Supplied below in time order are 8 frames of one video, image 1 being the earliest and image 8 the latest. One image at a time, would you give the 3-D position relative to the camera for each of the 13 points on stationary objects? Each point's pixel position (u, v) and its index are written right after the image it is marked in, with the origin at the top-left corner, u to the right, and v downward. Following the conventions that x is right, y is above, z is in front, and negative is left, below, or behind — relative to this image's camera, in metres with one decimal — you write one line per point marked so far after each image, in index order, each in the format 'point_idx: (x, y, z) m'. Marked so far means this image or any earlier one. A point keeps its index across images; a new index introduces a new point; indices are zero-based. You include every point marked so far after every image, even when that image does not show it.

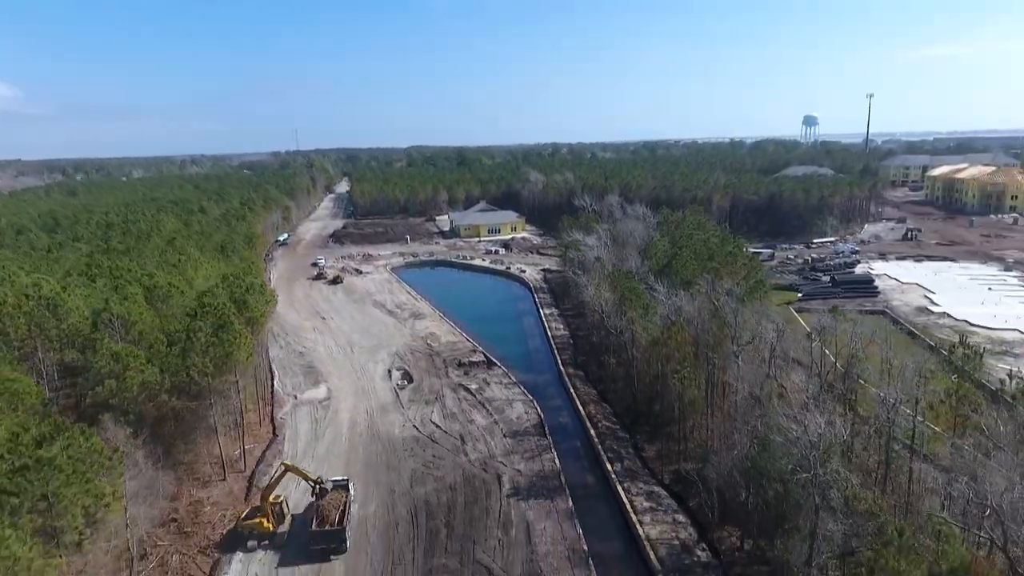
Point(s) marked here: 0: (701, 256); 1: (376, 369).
0: (+4.5, +0.8, +14.6) m
1: (-3.4, -2.0, +15.4) m
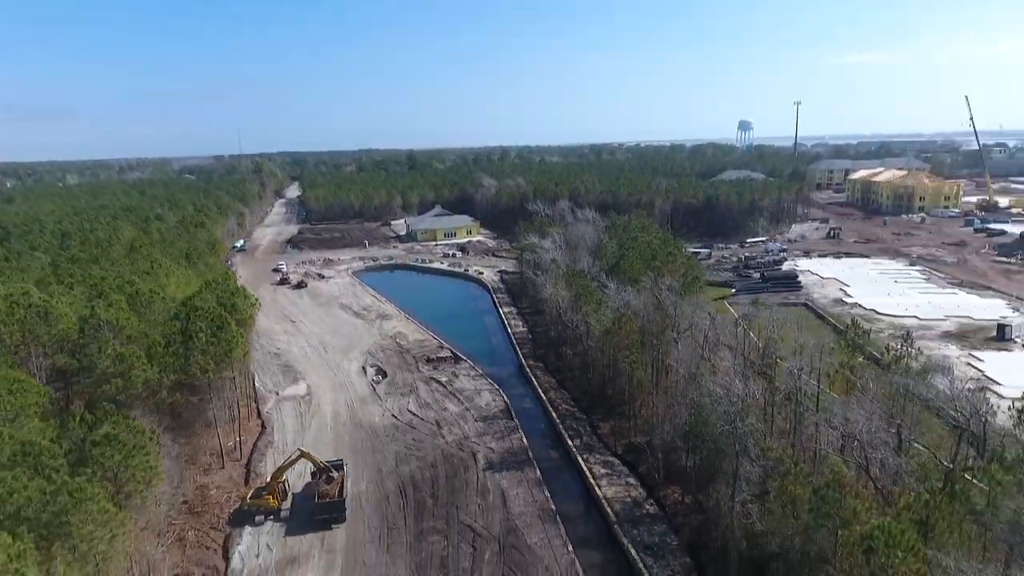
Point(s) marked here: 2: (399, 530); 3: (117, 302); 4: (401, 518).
0: (+3.5, +0.9, +16.4) m
1: (-4.3, -2.1, +16.5) m
2: (-1.7, -3.7, +9.6) m
3: (-9.3, -0.4, +14.5) m
4: (-1.8, -3.7, +9.9) m
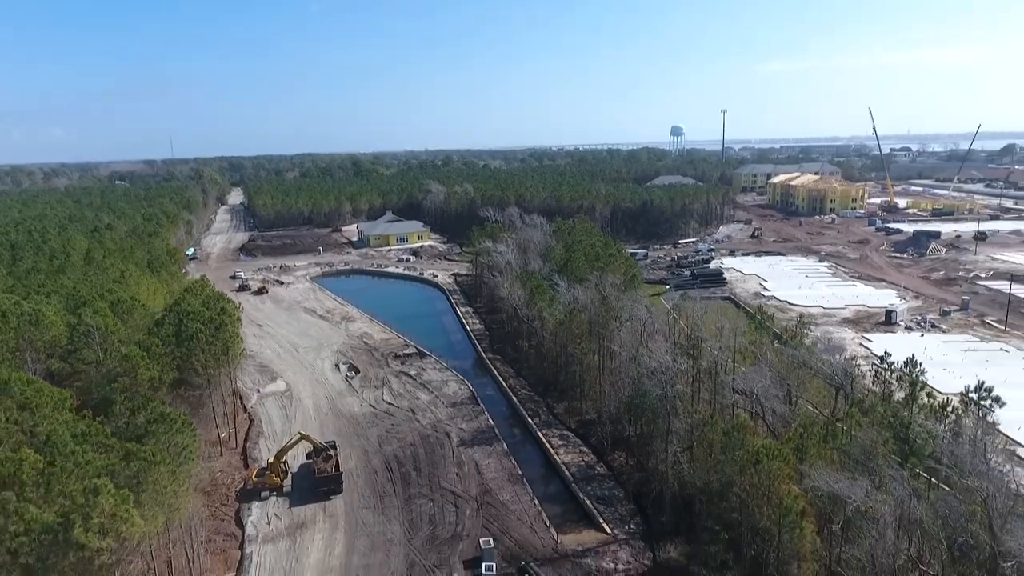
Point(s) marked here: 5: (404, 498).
0: (+2.3, +1.0, +18.4) m
1: (-5.4, -2.2, +17.8) m
2: (-2.2, -3.8, +11.2) m
3: (-10.3, -0.6, +15.4) m
4: (-2.3, -3.7, +11.5) m
5: (-1.9, -3.8, +11.1) m
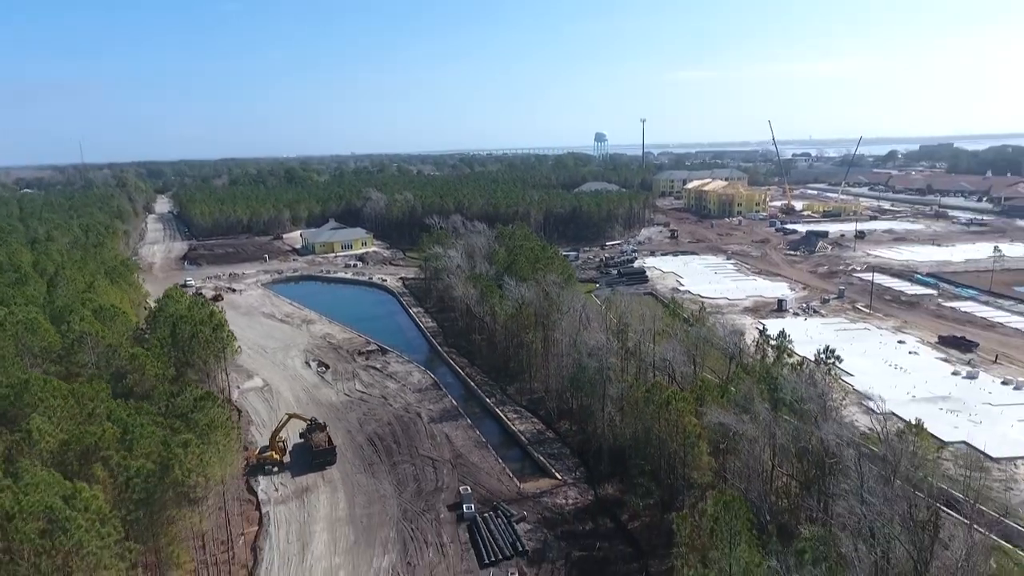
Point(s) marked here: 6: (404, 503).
0: (+0.7, +1.0, +21.1) m
1: (-6.9, -2.3, +19.5) m
2: (-2.9, -3.8, +13.3) m
3: (-11.5, -0.9, +16.6) m
4: (-3.0, -3.7, +13.6) m
5: (-2.6, -3.8, +13.3) m
6: (-2.1, -4.1, +11.9) m
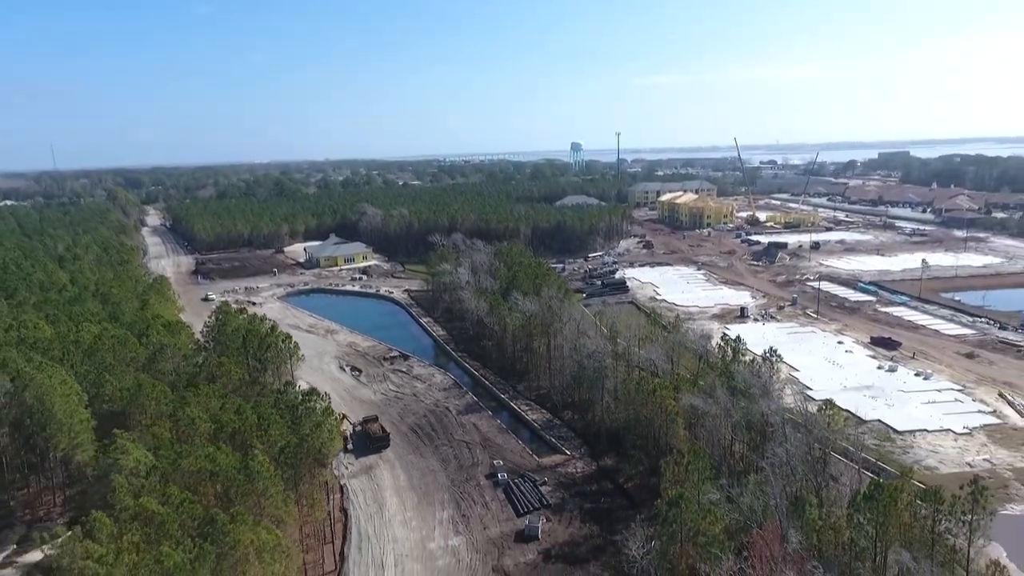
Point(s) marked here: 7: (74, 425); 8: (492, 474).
0: (+0.8, +0.5, +24.5) m
1: (-6.6, -2.9, +22.7) m
2: (-2.4, -4.3, +16.6) m
3: (-11.1, -1.5, +19.6) m
4: (-2.5, -4.2, +16.9) m
5: (-2.2, -4.3, +16.7) m
6: (-1.5, -4.6, +15.2) m
7: (-9.7, -3.0, +13.6) m
8: (-0.5, -4.6, +15.2) m
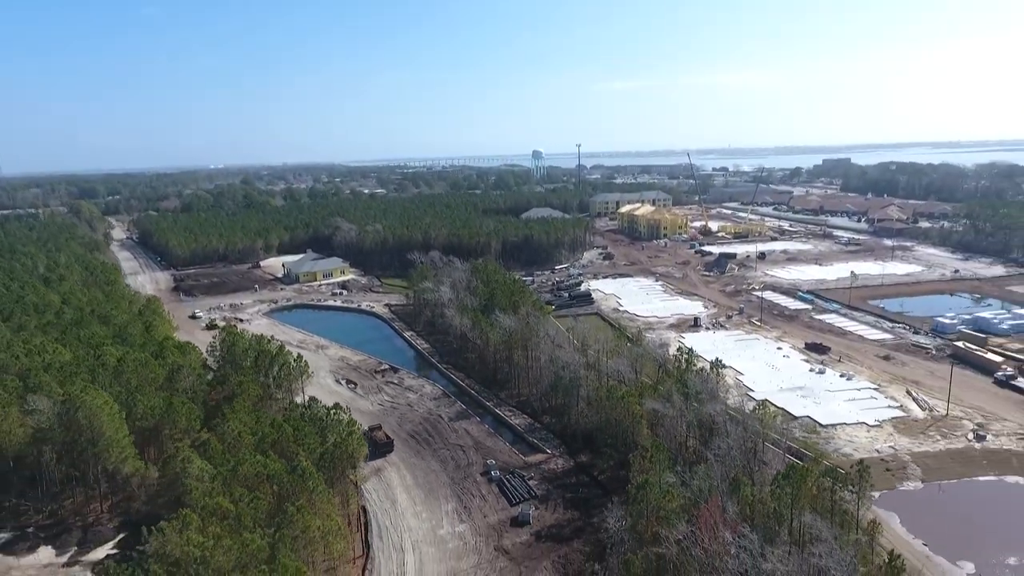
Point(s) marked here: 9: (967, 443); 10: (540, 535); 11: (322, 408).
0: (-0.2, -0.2, +27.1) m
1: (-7.4, -3.7, +24.8) m
2: (-2.8, -5.0, +19.0) m
3: (-11.7, -2.3, +21.4) m
4: (-2.9, -5.0, +19.3) m
5: (-2.5, -5.0, +19.1) m
6: (-1.8, -5.3, +17.7) m
7: (-9.9, -3.8, +15.6) m
8: (-0.7, -5.3, +17.7) m
9: (+13.6, -4.6, +18.4) m
10: (+0.7, -6.0, +14.9) m
11: (-5.0, -3.2, +16.3) m
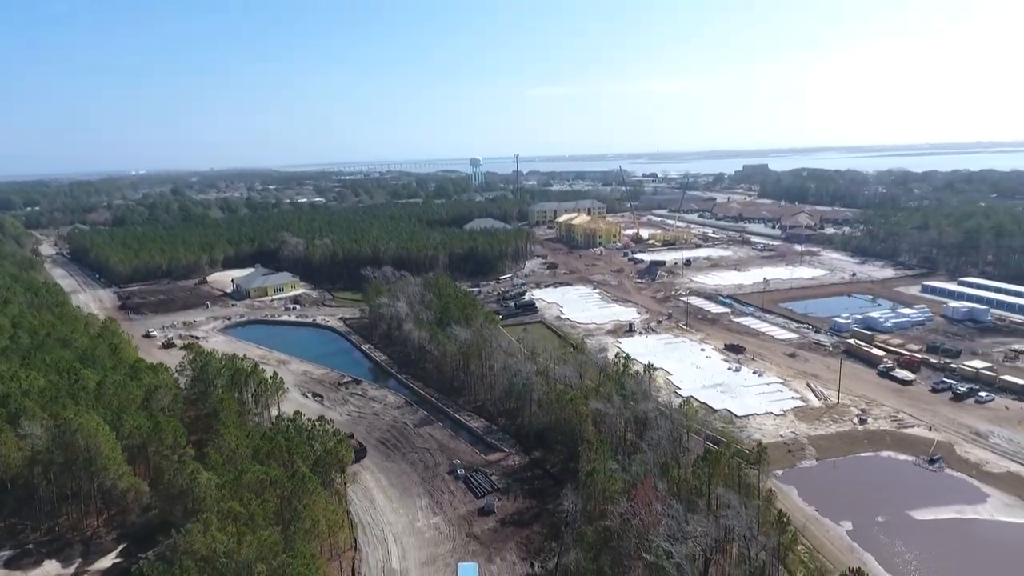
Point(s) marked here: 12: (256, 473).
0: (-2.4, -0.9, +29.5) m
1: (-9.3, -4.5, +26.4) m
2: (-4.1, -5.7, +21.1) m
3: (-13.3, -3.2, +22.6) m
4: (-4.3, -5.7, +21.4) m
5: (-3.8, -5.7, +21.2) m
6: (-3.0, -6.0, +19.9) m
7: (-10.9, -4.6, +17.0) m
8: (-1.9, -5.9, +20.0) m
9: (+12.2, -4.9, +22.1) m
10: (-0.2, -6.6, +17.3) m
11: (-6.1, -3.9, +18.1) m
12: (-6.0, -4.4, +14.5) m
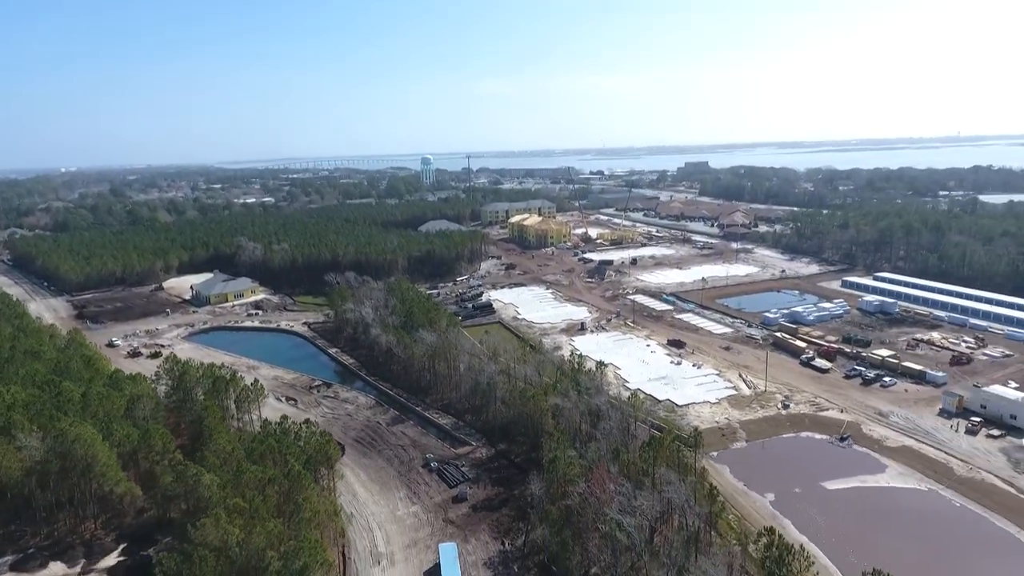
0: (-4.4, -1.2, +31.3) m
1: (-11.0, -5.0, +27.7) m
2: (-5.3, -6.1, +22.9) m
3: (-14.6, -3.8, +23.6) m
4: (-5.5, -6.0, +23.2) m
5: (-5.1, -6.1, +23.0) m
6: (-4.1, -6.4, +21.8) m
7: (-11.7, -5.2, +18.2) m
8: (-3.1, -6.3, +22.0) m
9: (+10.8, -5.0, +25.2) m
10: (-1.1, -6.9, +19.5) m
11: (-7.1, -4.4, +19.8) m
12: (-6.7, -4.8, +16.2) m
